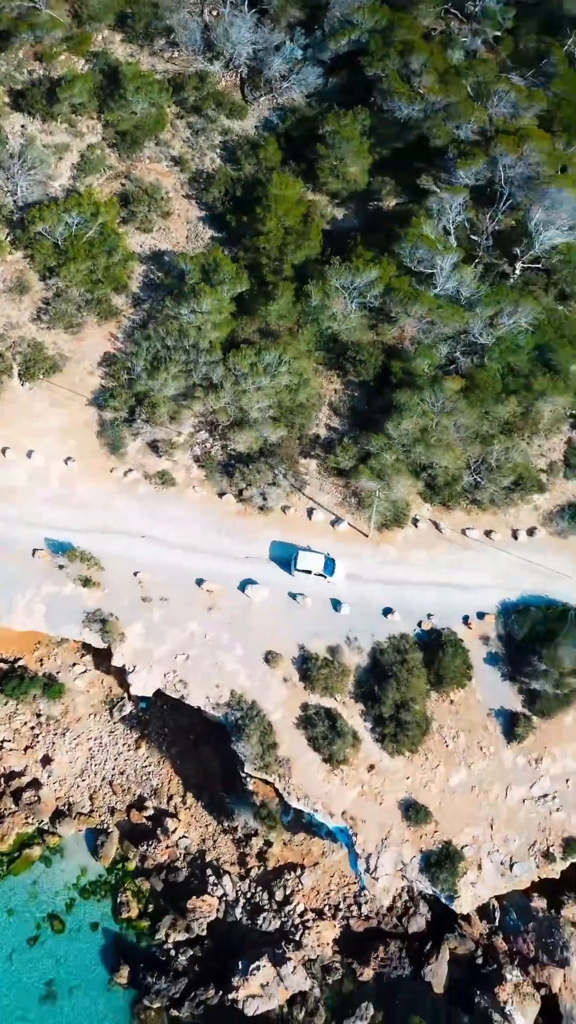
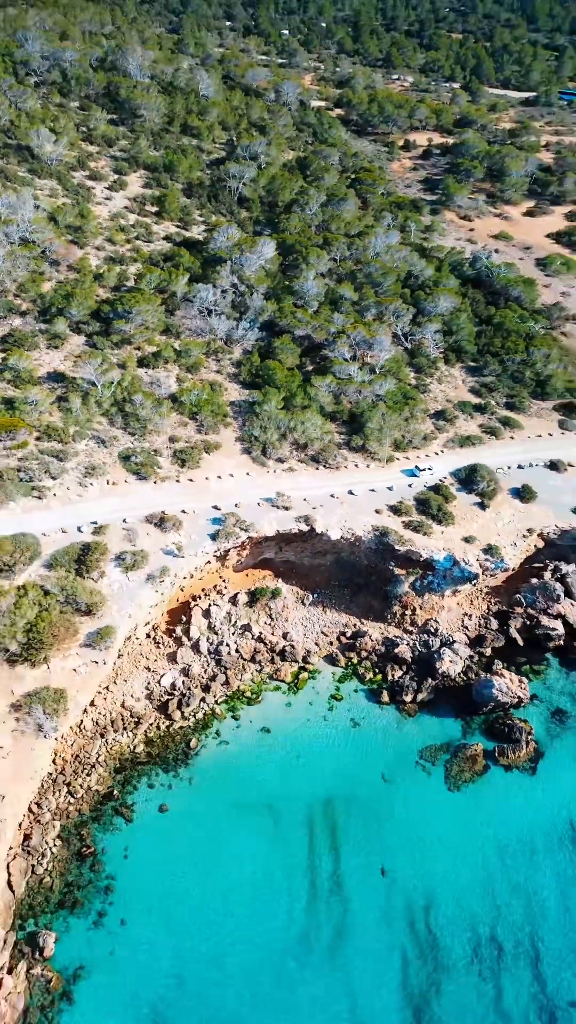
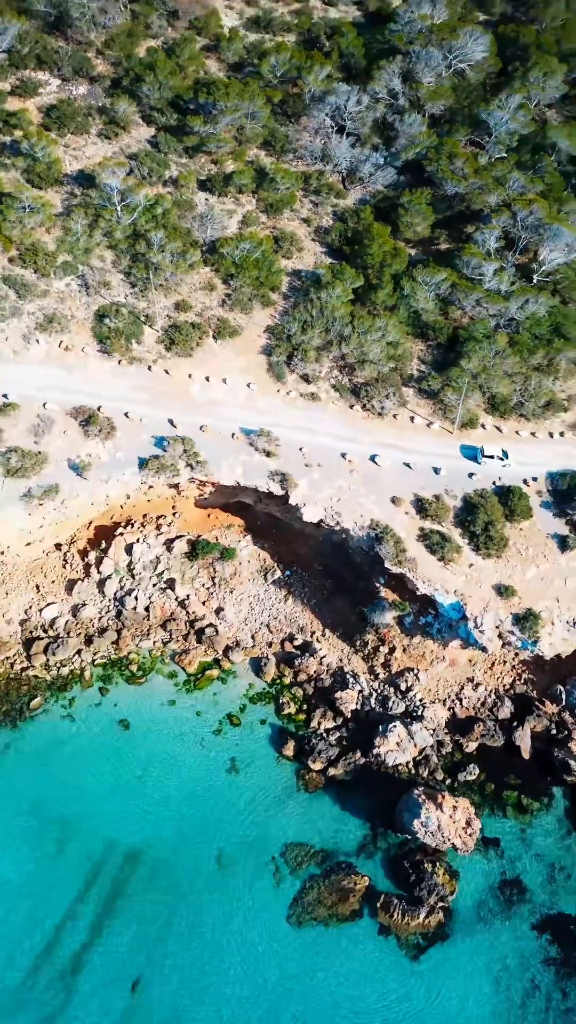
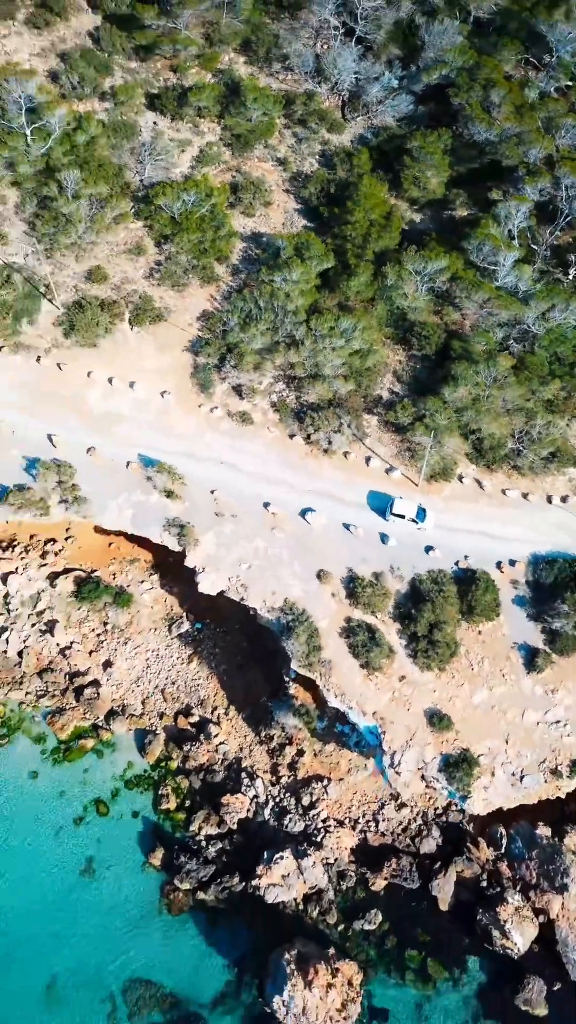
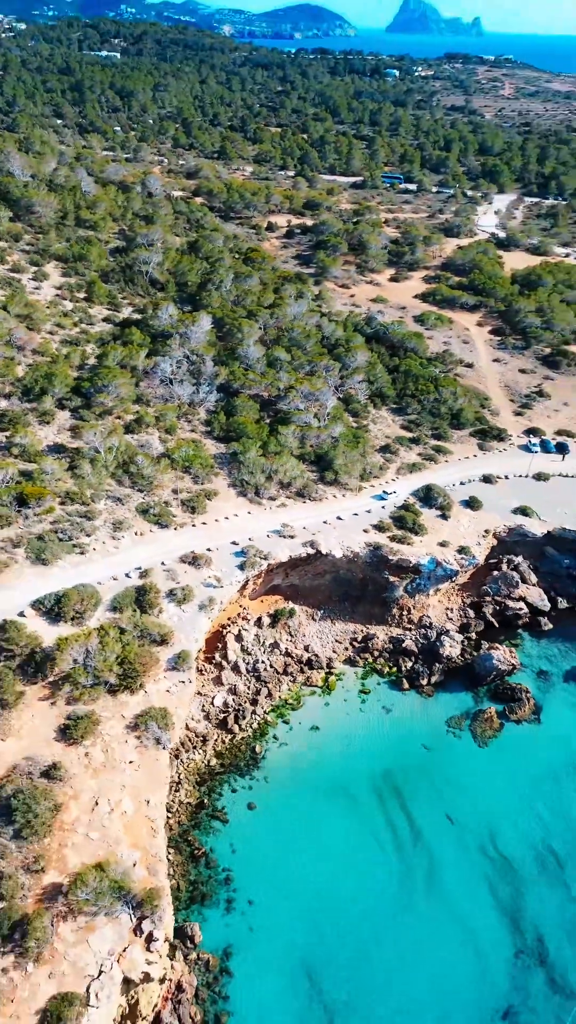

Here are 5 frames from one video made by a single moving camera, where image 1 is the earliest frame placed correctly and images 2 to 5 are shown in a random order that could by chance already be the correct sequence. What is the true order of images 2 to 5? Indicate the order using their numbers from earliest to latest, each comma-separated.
4, 3, 2, 5
